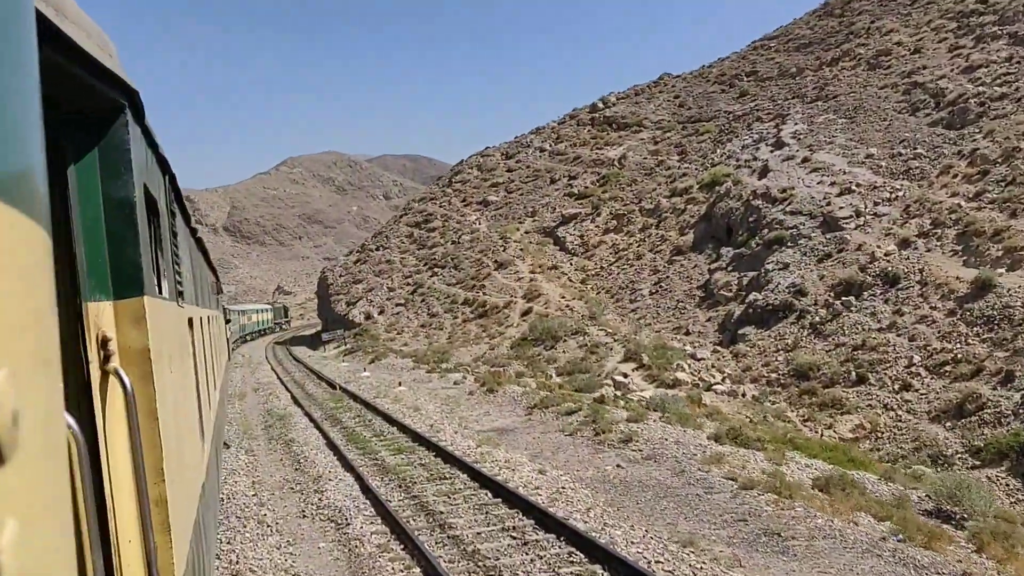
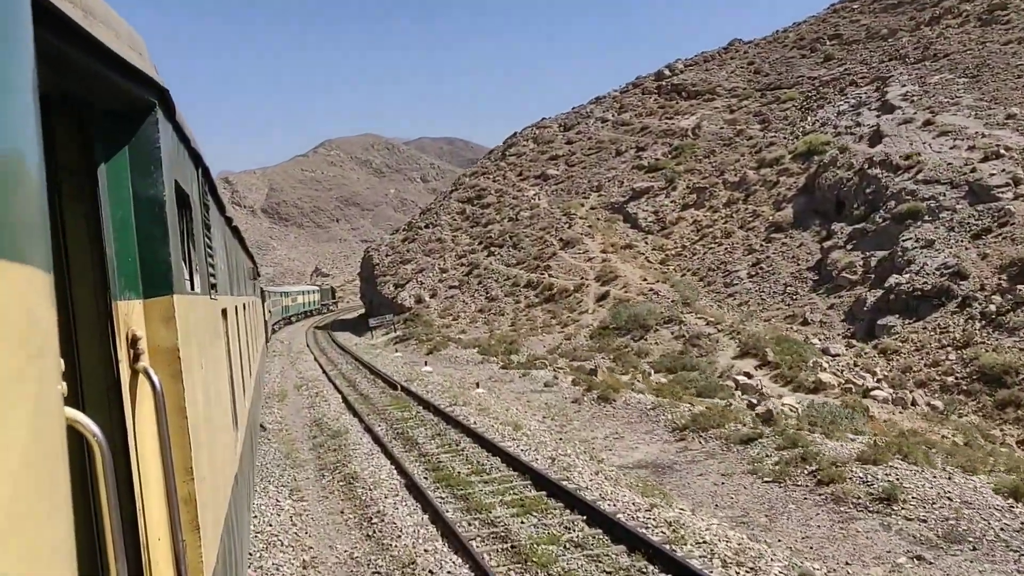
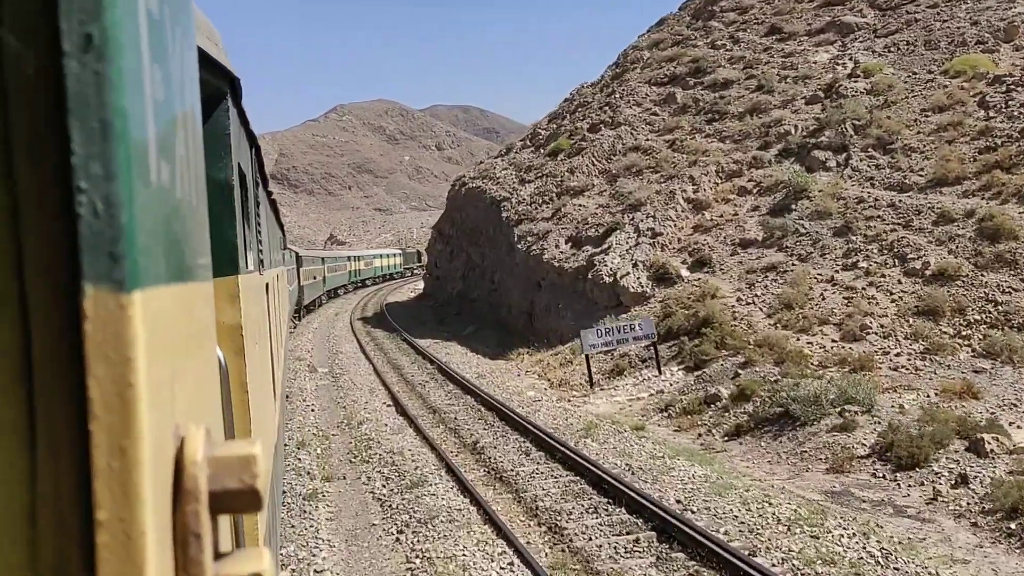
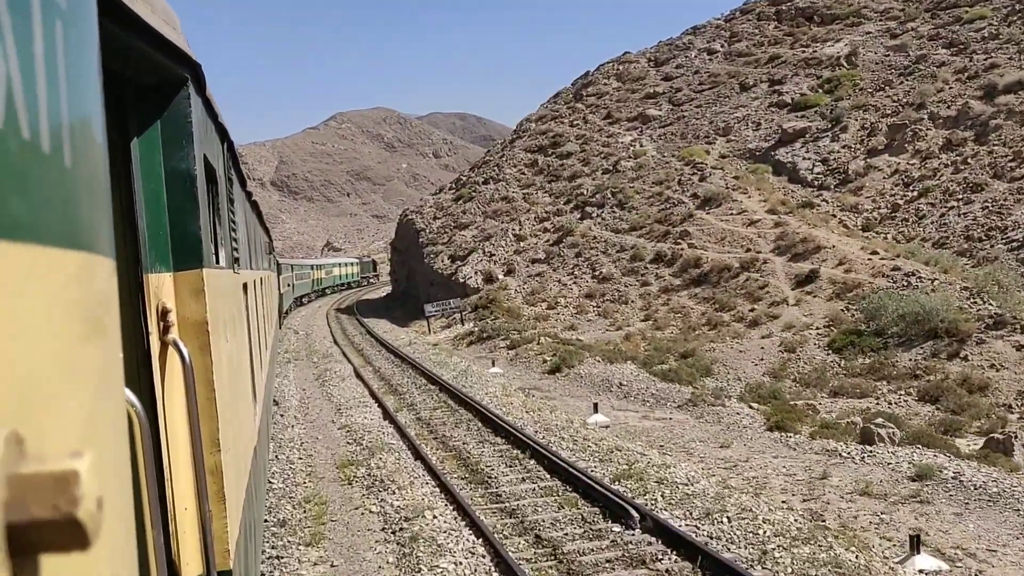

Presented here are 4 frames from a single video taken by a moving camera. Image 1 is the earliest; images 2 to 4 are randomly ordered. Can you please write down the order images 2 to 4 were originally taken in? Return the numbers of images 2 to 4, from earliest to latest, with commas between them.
2, 4, 3
